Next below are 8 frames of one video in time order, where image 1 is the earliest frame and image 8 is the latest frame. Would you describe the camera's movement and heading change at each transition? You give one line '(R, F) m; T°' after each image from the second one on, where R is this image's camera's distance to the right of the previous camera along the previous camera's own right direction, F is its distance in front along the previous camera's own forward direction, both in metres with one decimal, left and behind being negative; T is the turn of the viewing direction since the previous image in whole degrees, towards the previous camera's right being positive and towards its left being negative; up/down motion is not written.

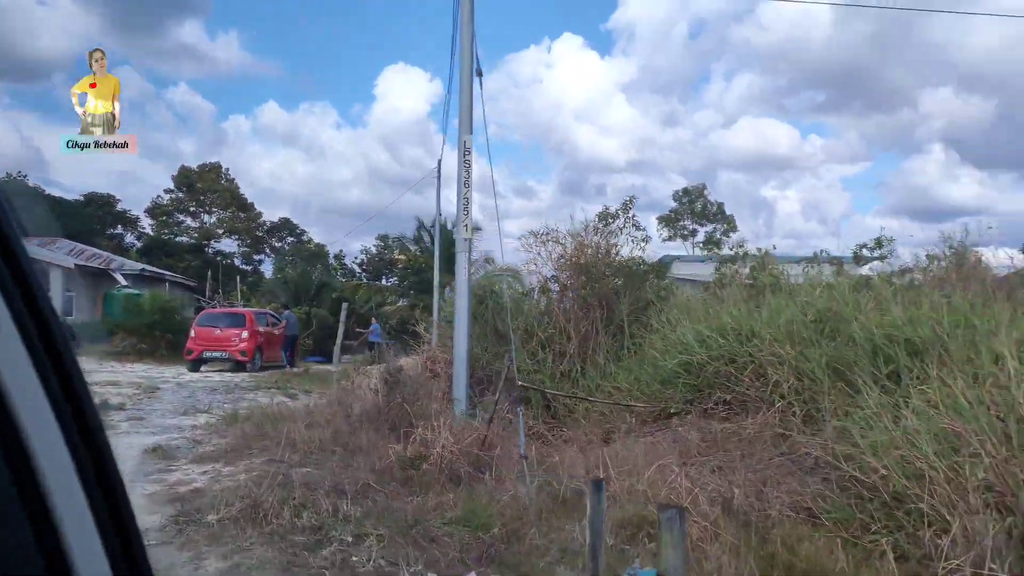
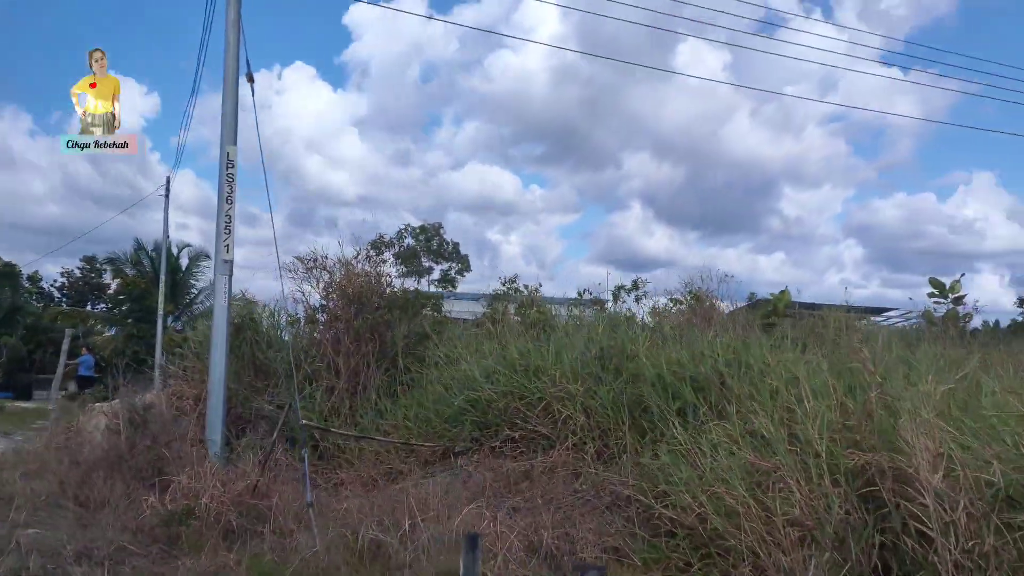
(-0.4, +0.4) m; +18°
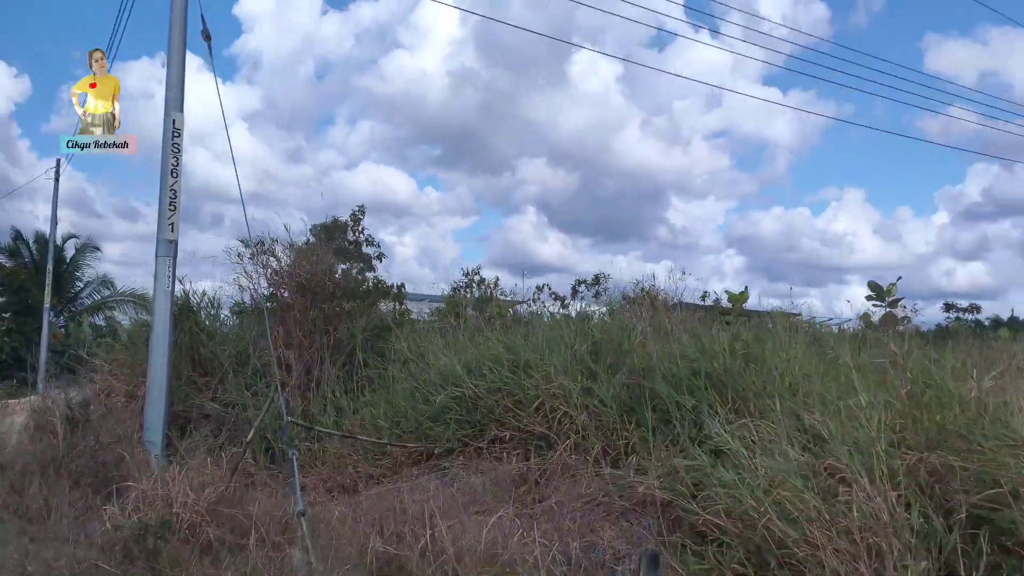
(-0.6, +0.5) m; +7°
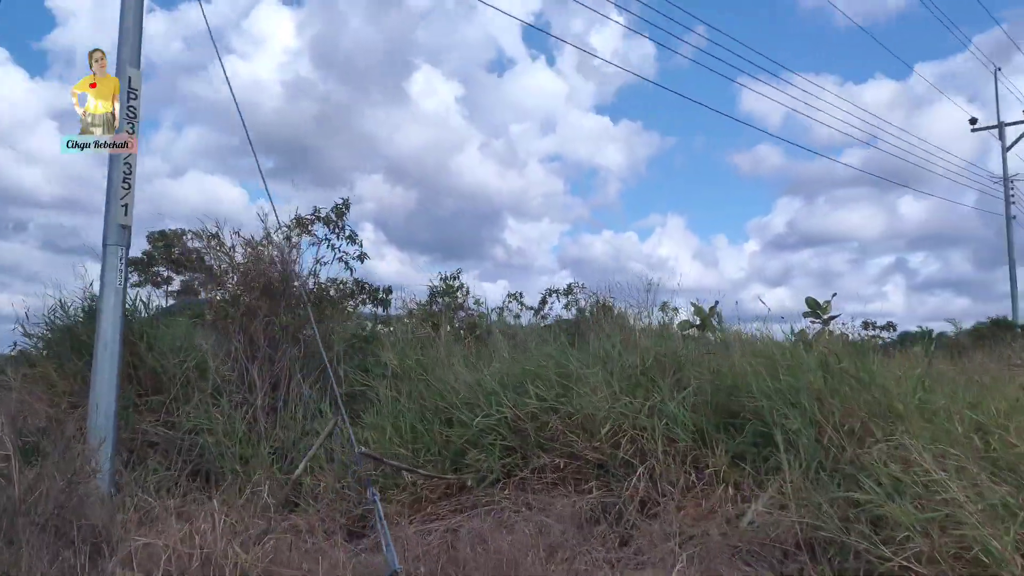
(-1.2, +0.9) m; +10°
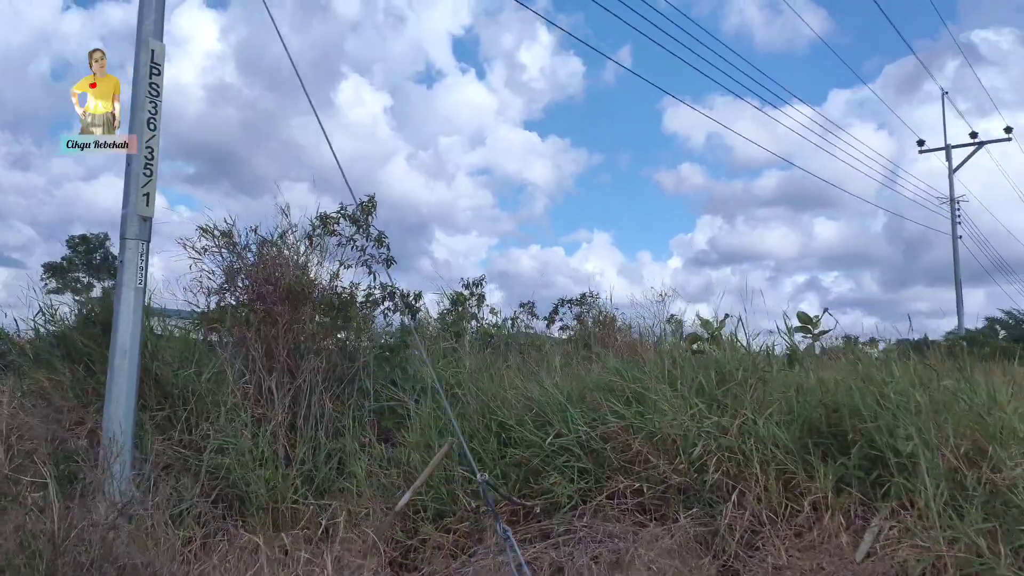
(-0.8, +0.5) m; +5°
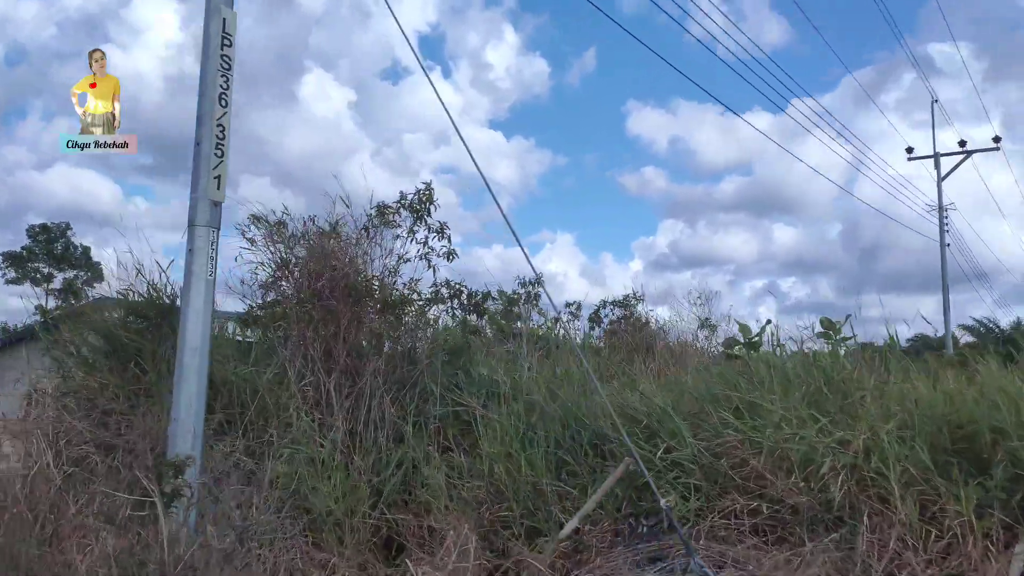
(-0.7, +0.4) m; +2°
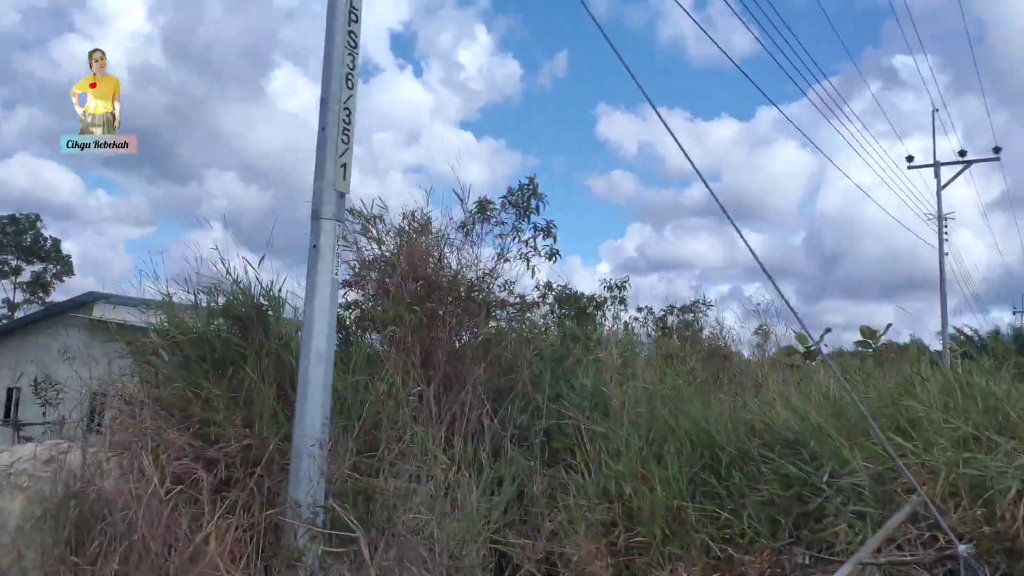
(-0.8, +0.4) m; +2°
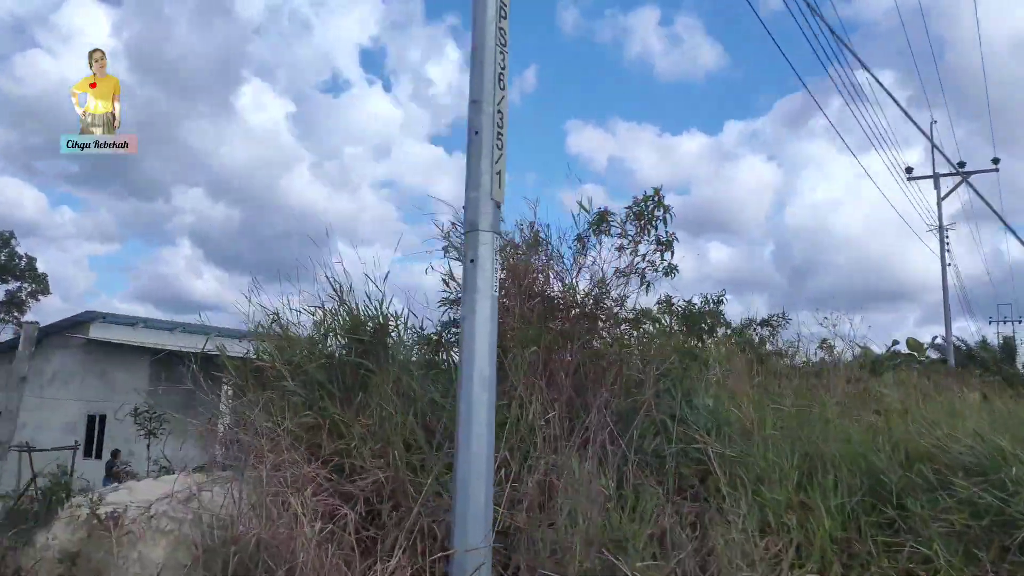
(-0.8, +0.3) m; +2°
